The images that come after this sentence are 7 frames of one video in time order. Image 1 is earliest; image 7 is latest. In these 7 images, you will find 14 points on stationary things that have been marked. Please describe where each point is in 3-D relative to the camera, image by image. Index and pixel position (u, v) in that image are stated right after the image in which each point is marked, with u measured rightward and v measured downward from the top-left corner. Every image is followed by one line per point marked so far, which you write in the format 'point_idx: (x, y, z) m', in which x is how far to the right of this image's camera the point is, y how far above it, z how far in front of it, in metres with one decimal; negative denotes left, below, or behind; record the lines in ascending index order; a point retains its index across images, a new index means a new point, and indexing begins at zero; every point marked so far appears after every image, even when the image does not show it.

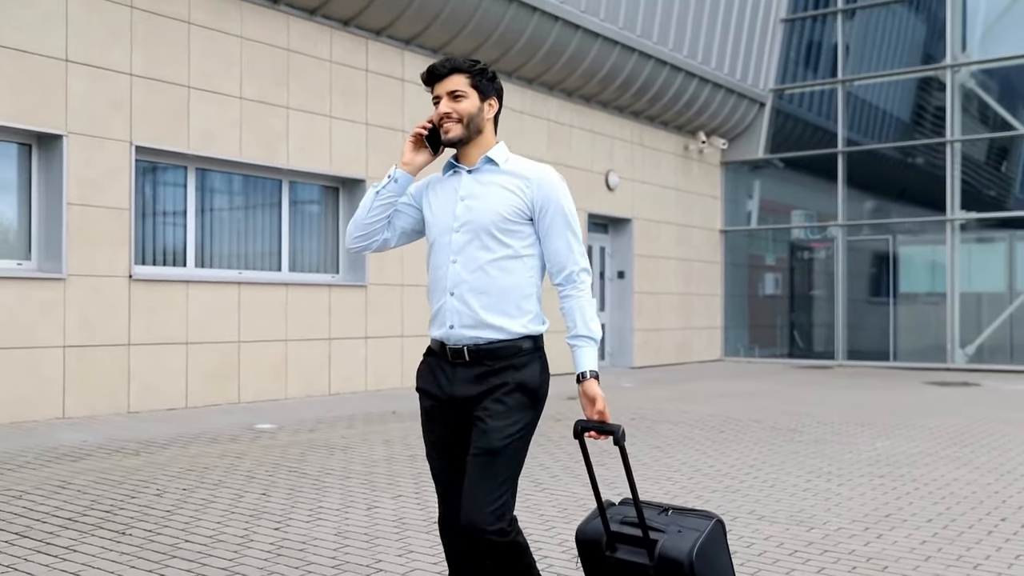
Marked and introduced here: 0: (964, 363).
0: (+7.9, -1.3, +17.3) m
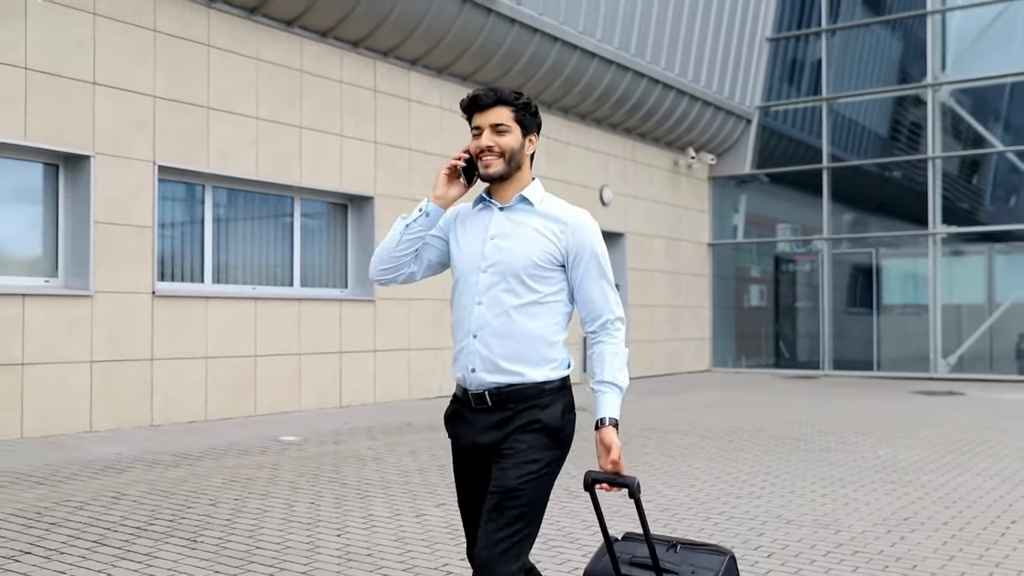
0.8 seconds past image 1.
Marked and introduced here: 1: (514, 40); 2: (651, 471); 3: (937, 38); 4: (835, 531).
0: (+7.8, -1.5, +17.8) m
1: (+0.1, +3.3, +13.4) m
2: (+1.1, -1.4, +7.5) m
3: (+7.7, +4.5, +17.9) m
4: (+1.7, -1.3, +5.3) m
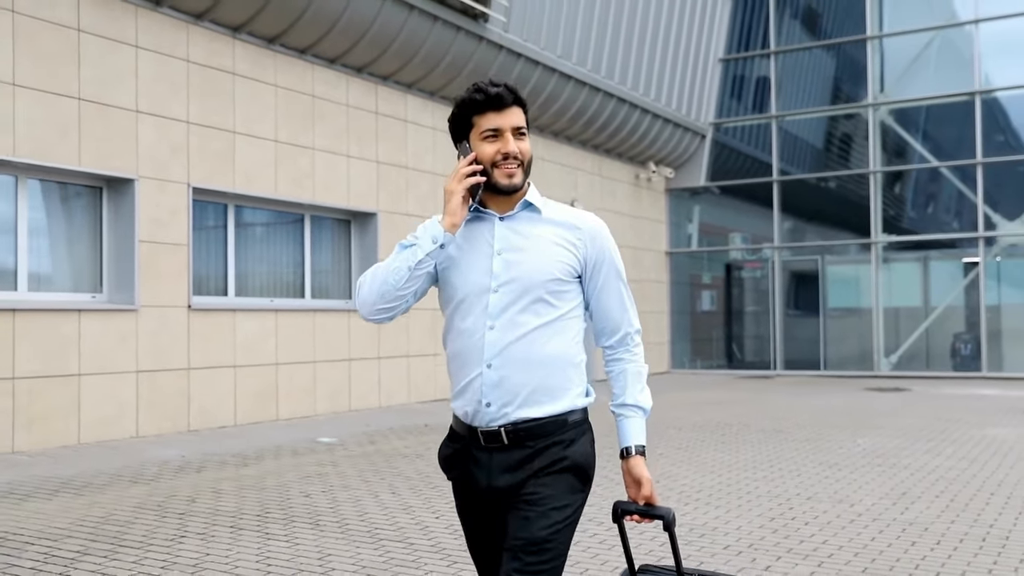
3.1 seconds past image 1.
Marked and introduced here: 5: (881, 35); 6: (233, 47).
0: (+7.3, -1.6, +19.3) m
1: (-0.2, +3.2, +14.3) m
2: (+1.3, -1.5, +8.5) m
3: (+7.1, +4.4, +19.4) m
4: (+2.2, -1.4, +6.4) m
5: (+7.2, +4.9, +19.3) m
6: (-3.0, +2.6, +10.7) m
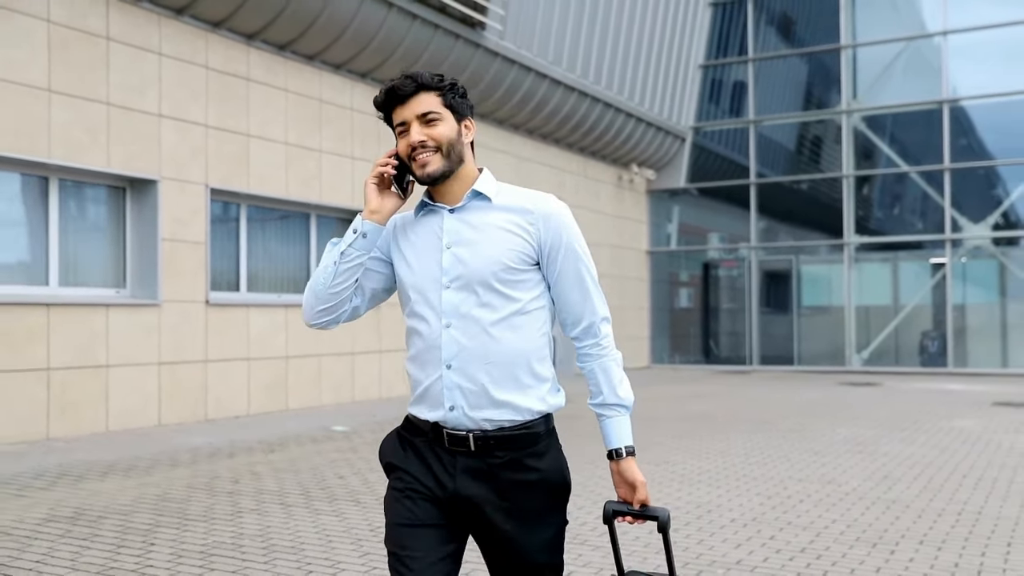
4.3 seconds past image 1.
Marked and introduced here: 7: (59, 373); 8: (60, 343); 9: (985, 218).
0: (+7.0, -1.6, +20.1) m
1: (-0.2, +3.2, +14.9) m
2: (+1.4, -1.4, +9.1) m
3: (+6.9, +4.4, +20.2) m
4: (+2.3, -1.4, +7.0) m
5: (+6.9, +4.9, +20.1) m
6: (-3.0, +2.6, +11.2) m
7: (-4.1, -0.8, +9.0) m
8: (-4.1, -0.5, +9.0) m
9: (+9.0, +1.3, +18.9) m
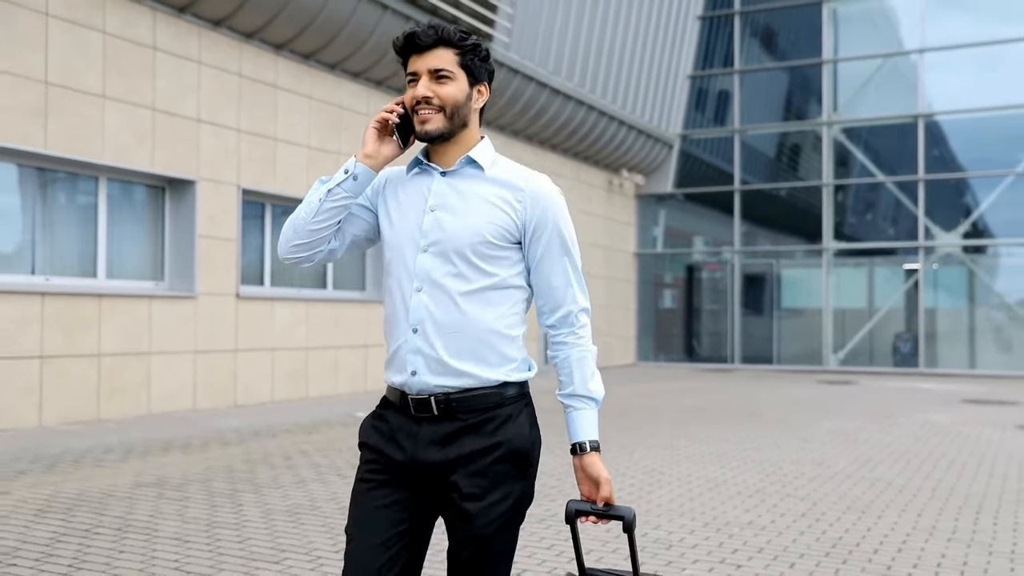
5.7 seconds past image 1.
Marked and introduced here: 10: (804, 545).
0: (+6.9, -1.7, +21.1) m
1: (-0.2, +3.3, +15.7) m
2: (+1.5, -1.5, +9.9) m
3: (+6.8, +4.4, +21.2) m
4: (+2.5, -1.4, +7.9) m
5: (+6.9, +4.9, +21.1) m
6: (-2.8, +2.7, +11.9) m
7: (-3.9, -0.7, +9.7) m
8: (-3.9, -0.4, +9.7) m
9: (+8.9, +1.2, +20.0) m
10: (+1.6, -1.4, +5.4) m
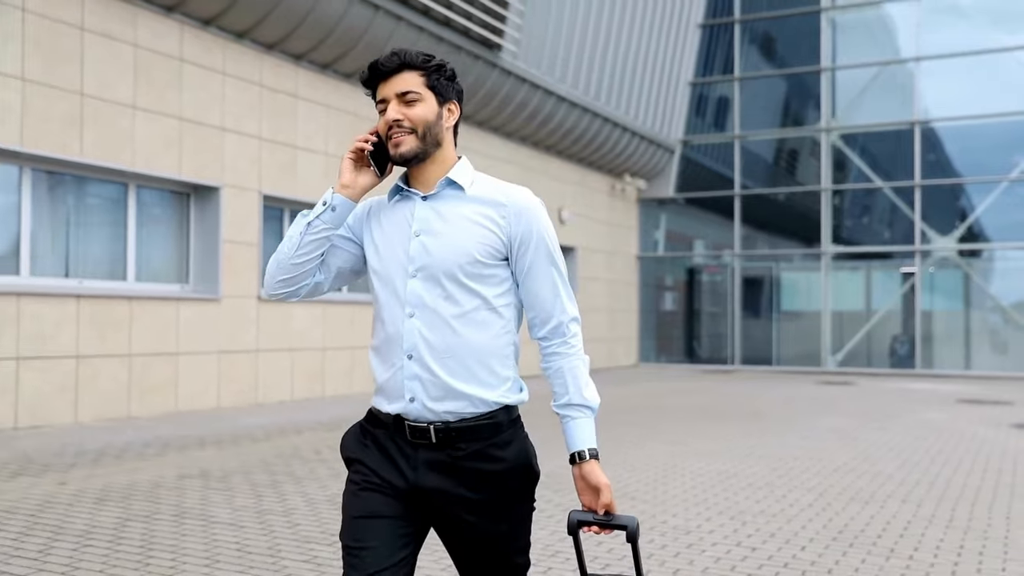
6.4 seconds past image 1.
0: (+7.0, -1.7, +21.5) m
1: (0.0, +3.2, +16.1) m
2: (+1.7, -1.5, +10.4) m
3: (+6.9, +4.3, +21.6) m
4: (+2.7, -1.5, +8.3) m
5: (+7.0, +4.8, +21.5) m
6: (-2.7, +2.7, +12.3) m
7: (-3.8, -0.7, +10.1) m
8: (-3.8, -0.4, +10.1) m
9: (+9.0, +1.2, +20.4) m
10: (+1.8, -1.4, +5.8) m
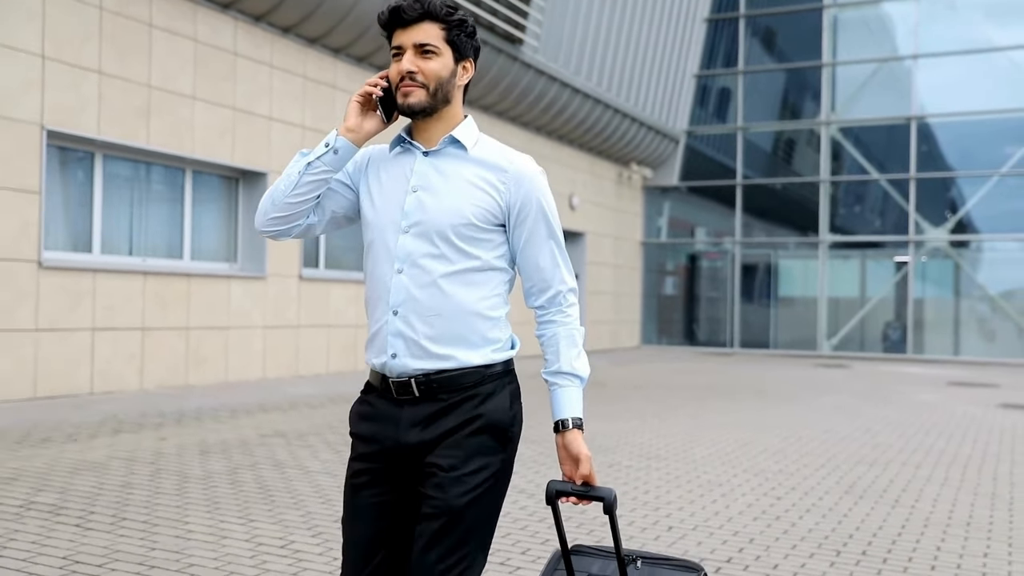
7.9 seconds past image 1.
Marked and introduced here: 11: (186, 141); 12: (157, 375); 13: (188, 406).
0: (+7.1, -1.4, +22.5) m
1: (+0.3, +3.5, +16.8) m
2: (+2.0, -1.3, +11.2) m
3: (+7.2, +4.6, +22.5) m
4: (+3.0, -1.3, +9.2) m
5: (+7.3, +5.1, +22.4) m
6: (-2.3, +2.9, +13.1) m
7: (-3.5, -0.5, +10.9) m
8: (-3.5, -0.2, +10.9) m
9: (+9.3, +1.4, +21.3) m
10: (+2.1, -1.3, +6.7) m
11: (-3.5, +1.6, +10.7) m
12: (-3.7, -0.9, +10.4) m
13: (-3.0, -1.1, +9.1) m
